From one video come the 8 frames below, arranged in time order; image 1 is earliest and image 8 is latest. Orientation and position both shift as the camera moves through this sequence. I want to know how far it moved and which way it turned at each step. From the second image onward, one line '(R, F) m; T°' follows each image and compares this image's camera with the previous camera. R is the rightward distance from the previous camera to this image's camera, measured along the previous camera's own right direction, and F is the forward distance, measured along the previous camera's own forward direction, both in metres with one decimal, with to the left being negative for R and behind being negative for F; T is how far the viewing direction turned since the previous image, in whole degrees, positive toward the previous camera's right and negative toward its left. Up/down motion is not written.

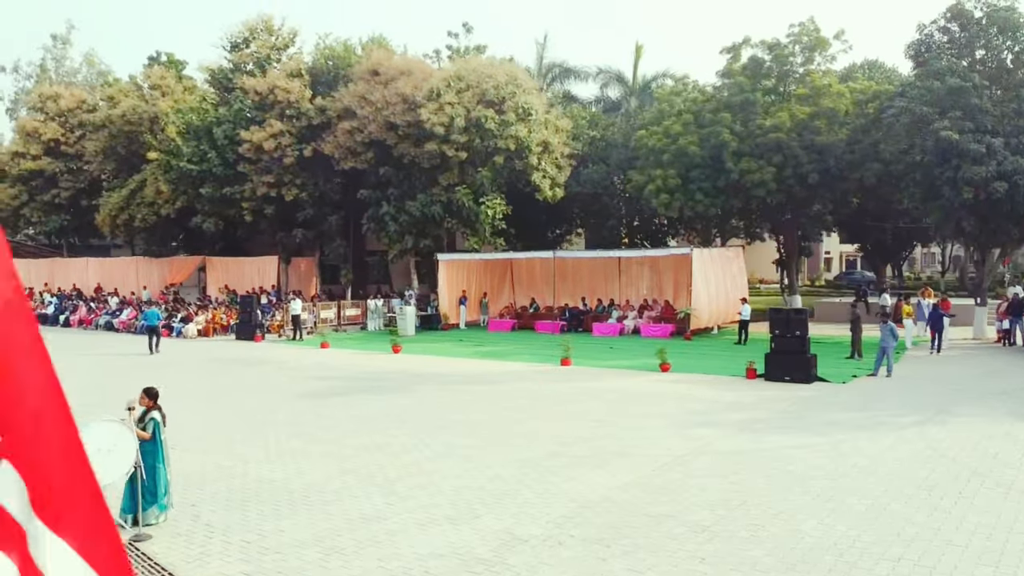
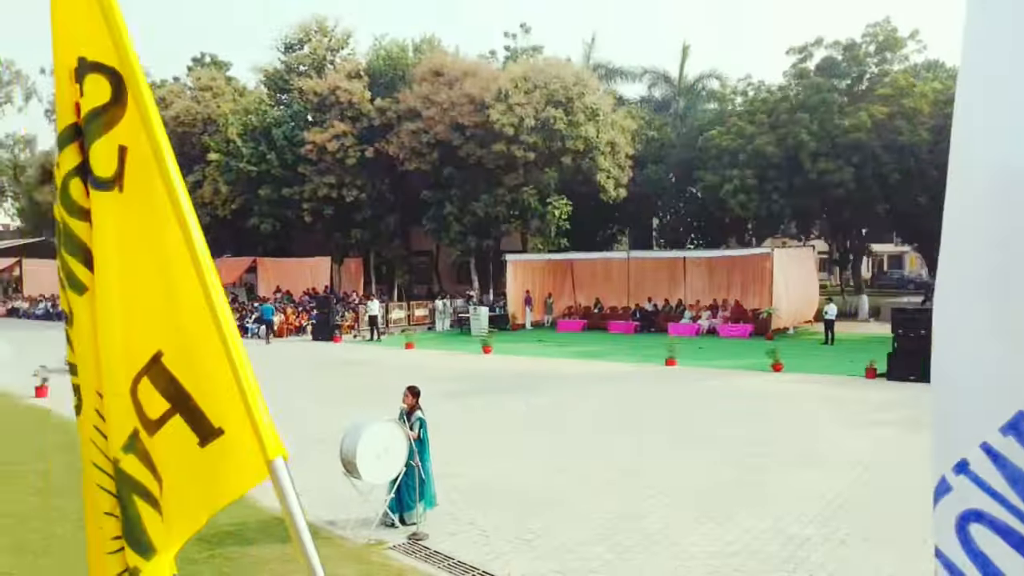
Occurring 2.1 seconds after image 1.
(-2.5, 0.0) m; 0°
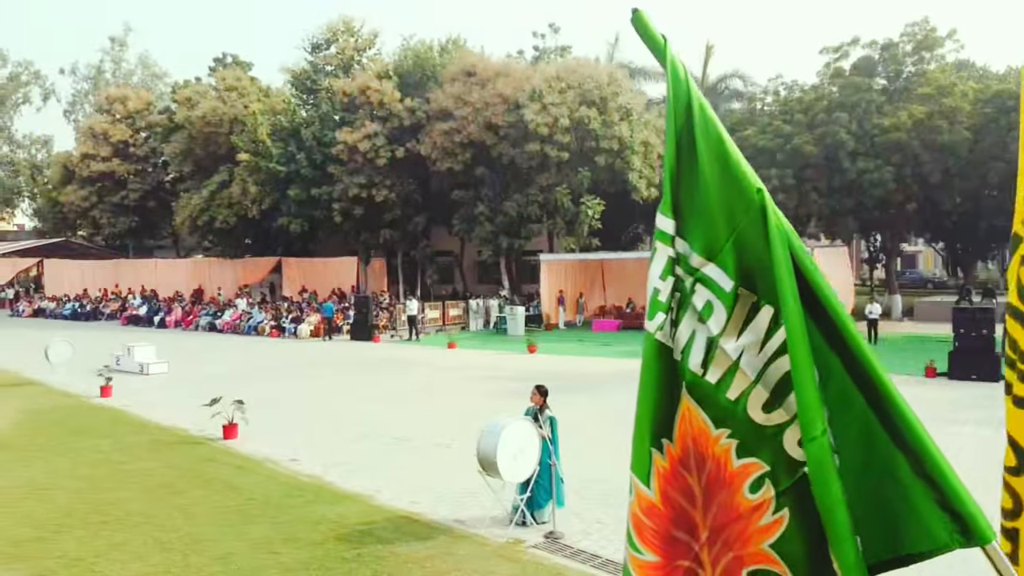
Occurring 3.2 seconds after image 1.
(-1.2, 0.0) m; 0°
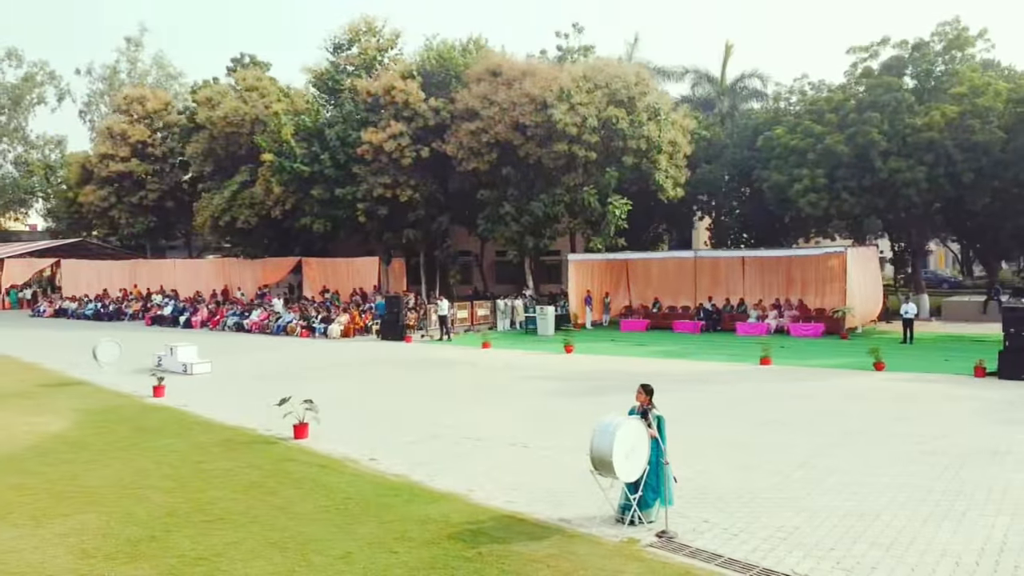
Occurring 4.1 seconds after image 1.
(-1.0, 0.0) m; 0°
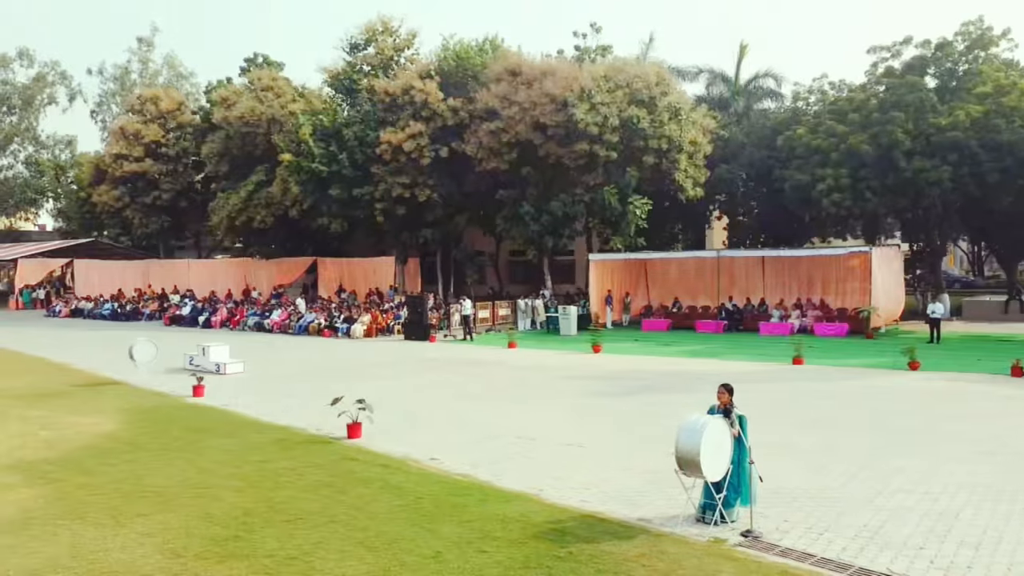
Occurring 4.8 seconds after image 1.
(-0.8, 0.0) m; 0°
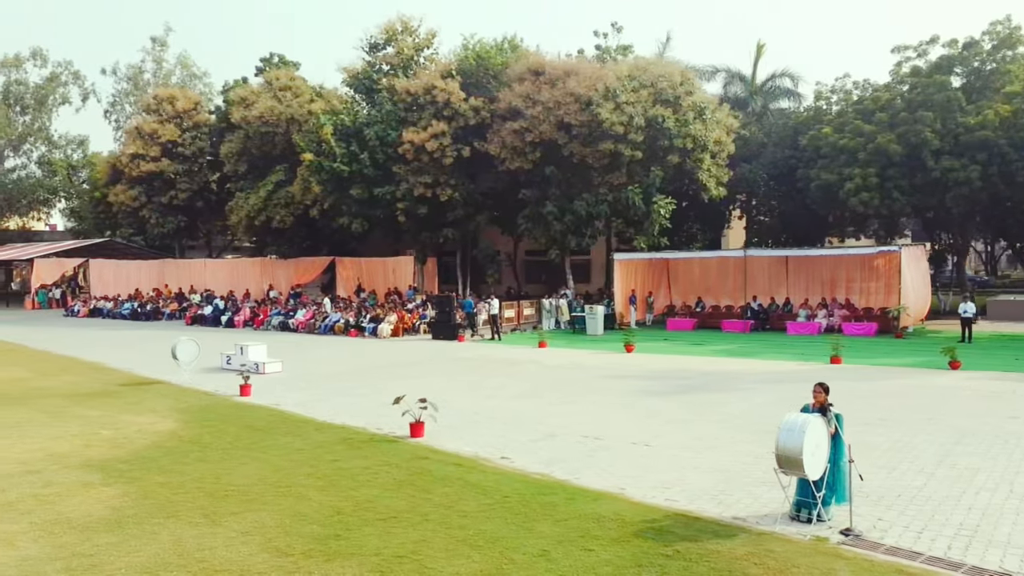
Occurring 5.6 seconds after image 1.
(-0.9, 0.0) m; 0°
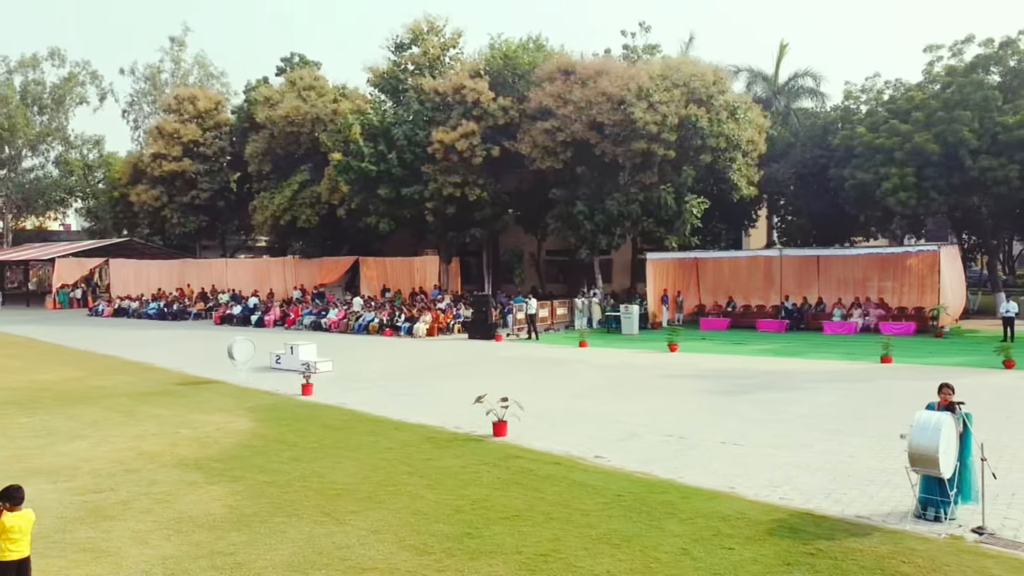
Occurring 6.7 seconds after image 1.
(-1.2, 0.0) m; 0°
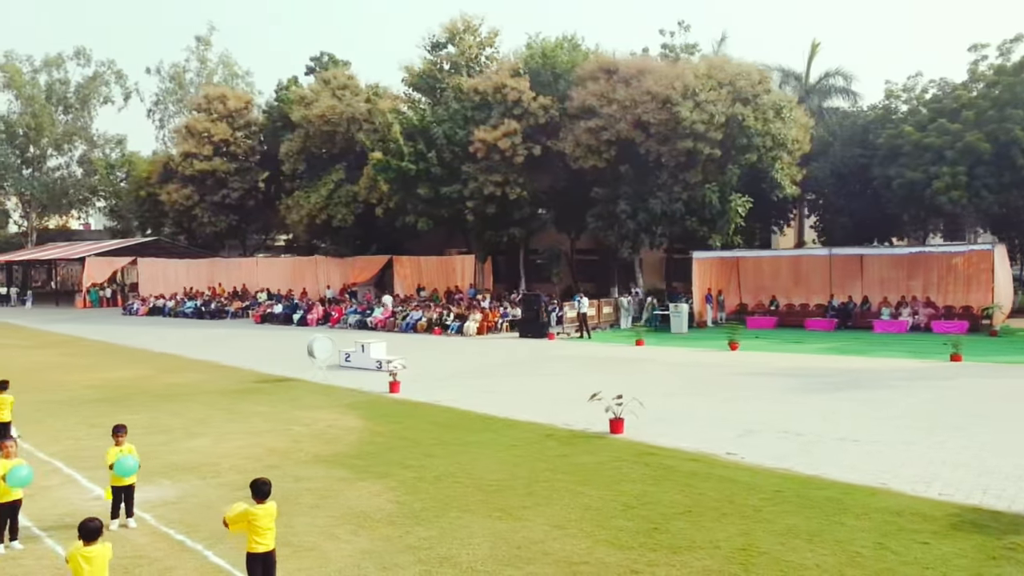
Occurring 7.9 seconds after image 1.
(-1.7, 0.0) m; 0°
